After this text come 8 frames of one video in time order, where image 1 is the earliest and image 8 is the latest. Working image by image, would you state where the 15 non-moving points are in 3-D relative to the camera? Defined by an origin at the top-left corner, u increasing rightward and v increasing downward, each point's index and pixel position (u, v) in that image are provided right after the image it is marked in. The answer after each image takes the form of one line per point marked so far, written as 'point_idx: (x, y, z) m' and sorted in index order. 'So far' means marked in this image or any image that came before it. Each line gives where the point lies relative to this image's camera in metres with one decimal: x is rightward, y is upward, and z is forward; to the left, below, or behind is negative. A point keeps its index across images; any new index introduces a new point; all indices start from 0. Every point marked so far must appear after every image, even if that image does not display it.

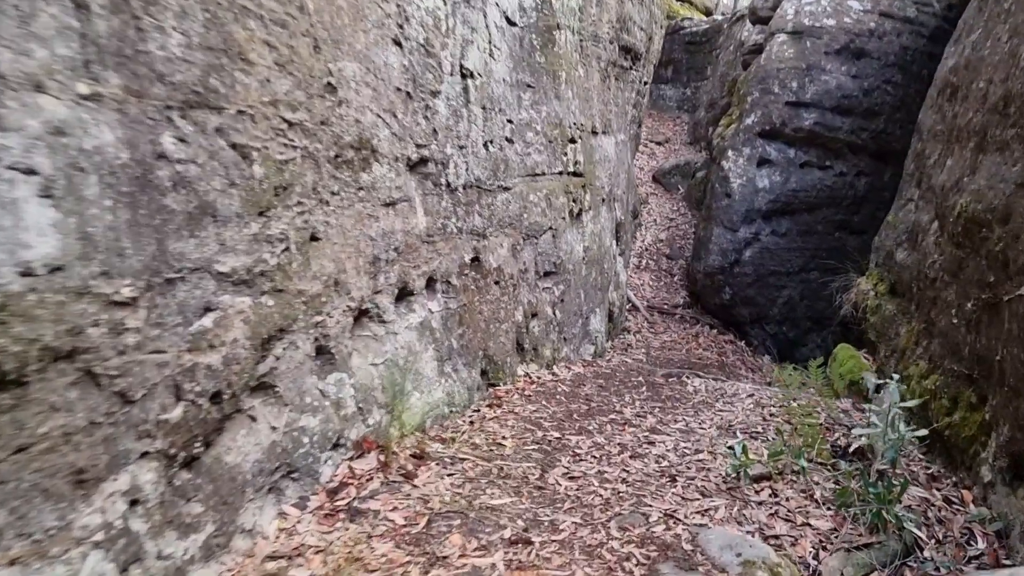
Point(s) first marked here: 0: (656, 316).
0: (+1.5, -0.3, +8.6) m
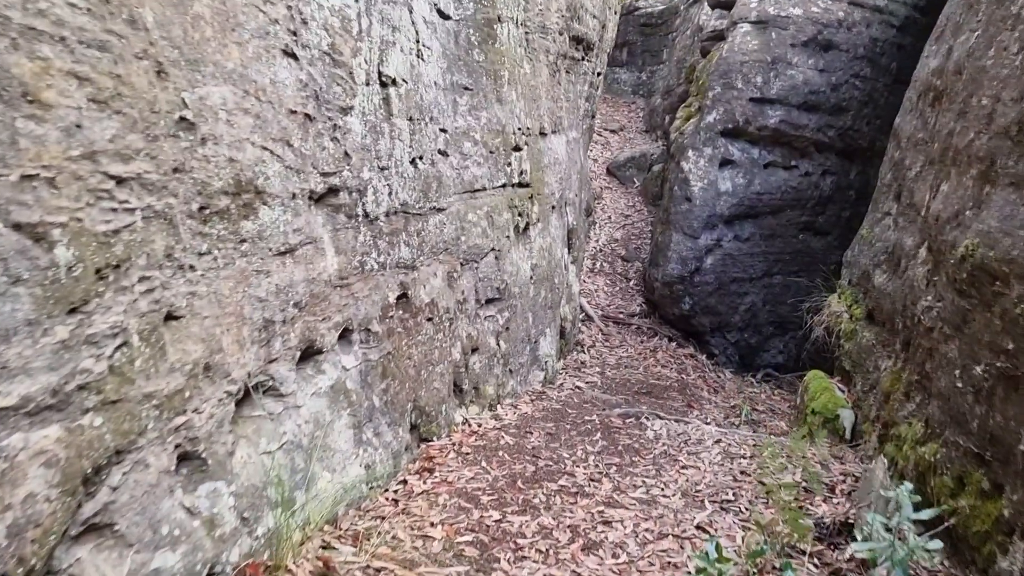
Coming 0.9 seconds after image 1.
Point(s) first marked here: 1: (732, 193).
0: (+0.9, -0.4, +8.0) m
1: (+2.0, +0.8, +7.5) m
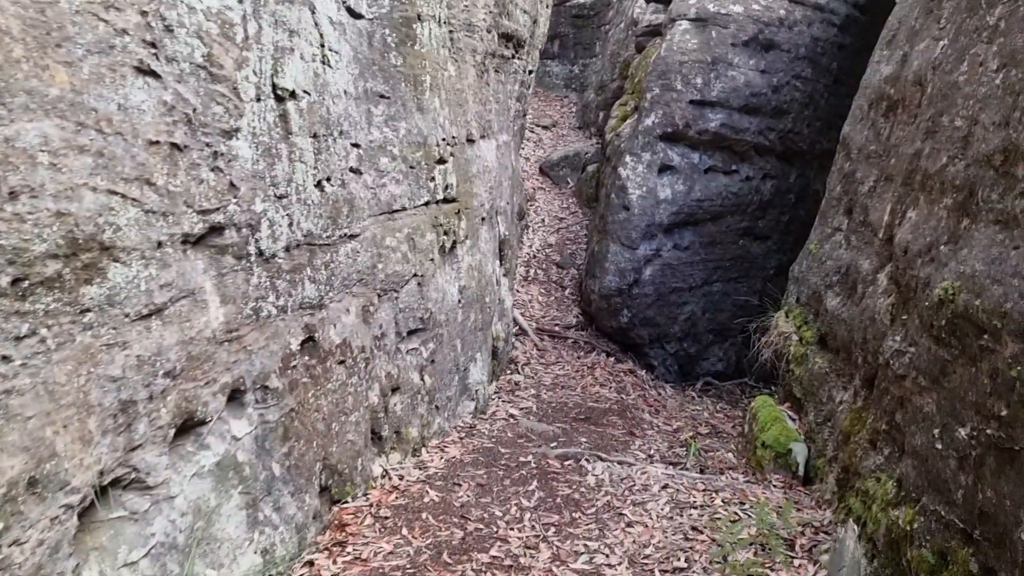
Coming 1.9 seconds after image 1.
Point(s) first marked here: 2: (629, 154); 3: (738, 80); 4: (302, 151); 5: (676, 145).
0: (+0.3, -0.5, +7.5) m
1: (+1.4, +0.7, +7.1) m
2: (+1.0, +1.1, +7.1) m
3: (+1.9, +1.7, +7.0) m
4: (-0.9, +0.6, +3.5) m
5: (+1.4, +1.2, +7.1) m
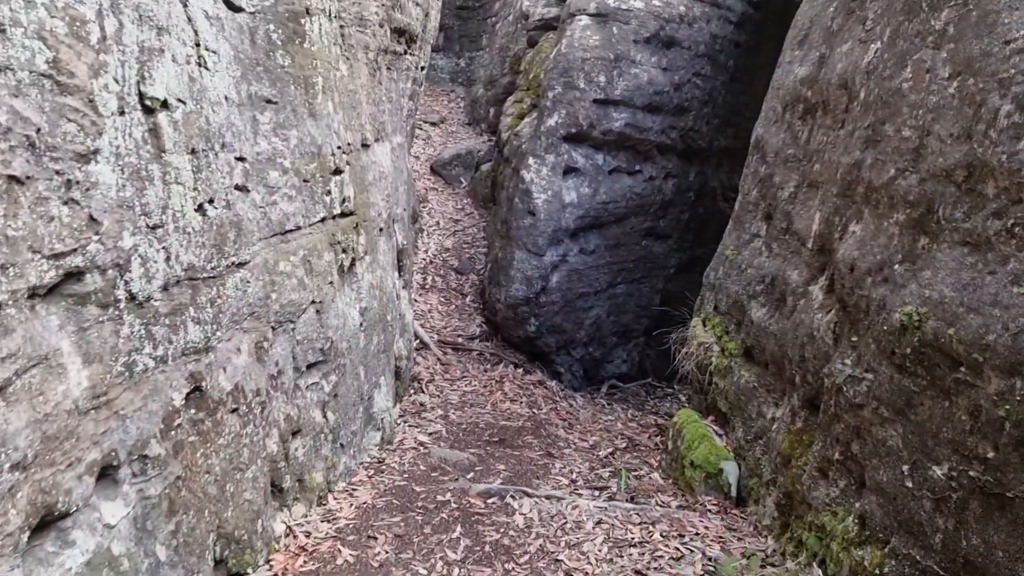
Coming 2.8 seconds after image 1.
0: (-0.5, -0.6, +7.1) m
1: (+0.5, +0.7, +6.9) m
2: (+0.2, +1.1, +6.8) m
3: (+1.1, +1.7, +6.8) m
4: (-1.2, +0.4, +3.0) m
5: (+0.6, +1.2, +6.9) m
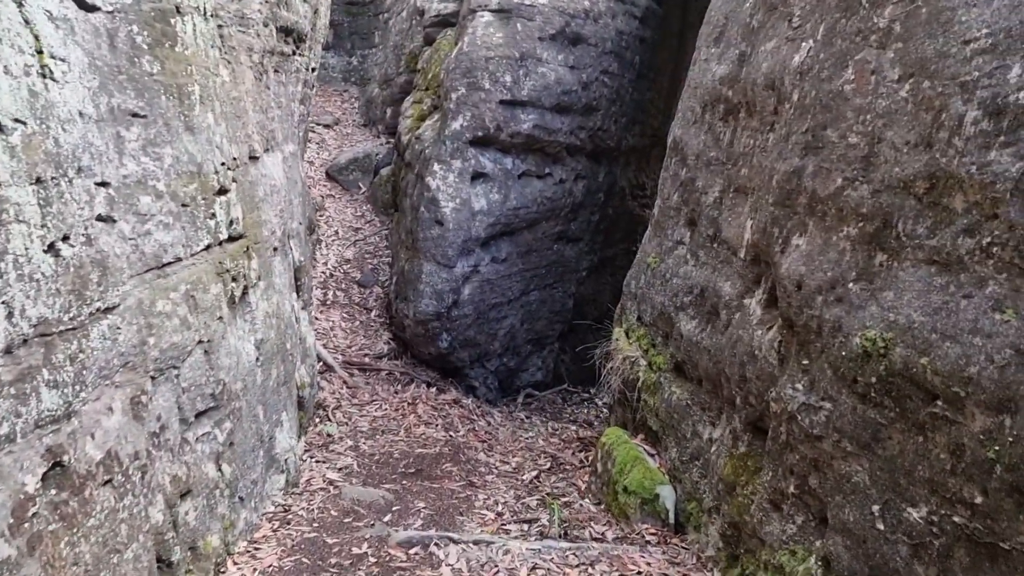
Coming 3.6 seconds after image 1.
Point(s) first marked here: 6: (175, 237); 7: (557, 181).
0: (-1.2, -0.7, +6.6) m
1: (-0.2, +0.6, +6.5) m
2: (-0.5, +1.0, +6.4) m
3: (+0.3, +1.6, +6.5) m
4: (-1.4, +0.2, +2.4) m
5: (-0.2, +1.1, +6.5) m
6: (-1.4, +0.2, +3.5) m
7: (+0.4, +0.9, +7.0) m
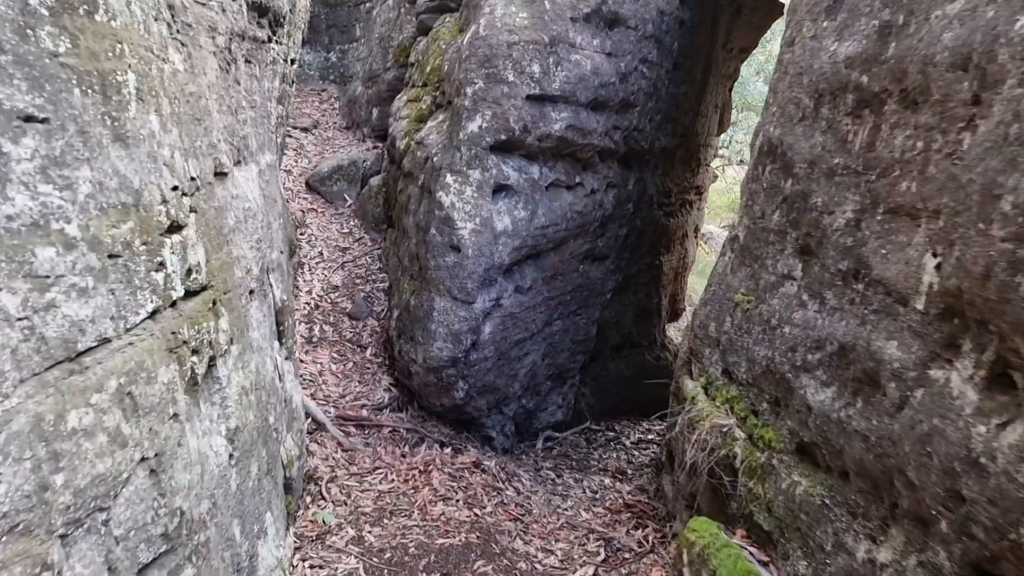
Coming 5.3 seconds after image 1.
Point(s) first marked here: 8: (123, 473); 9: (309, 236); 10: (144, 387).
0: (-1.0, -1.0, +5.4) m
1: (0.0, +0.4, +5.3) m
2: (-0.4, +0.7, +5.2) m
3: (+0.4, +1.4, +5.3) m
4: (-1.1, 0.0, +1.2) m
5: (0.0, +0.8, +5.3) m
6: (-1.1, 0.0, +2.3) m
7: (+0.5, +0.7, +5.8) m
8: (-1.1, -0.5, +2.3) m
9: (-1.8, +0.5, +7.6) m
10: (-1.1, -0.3, +2.5) m
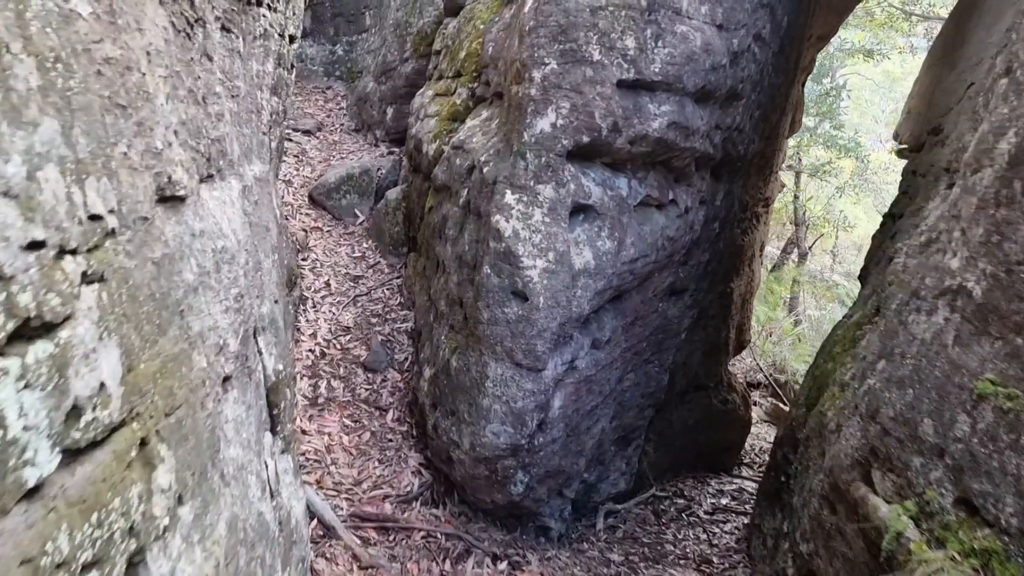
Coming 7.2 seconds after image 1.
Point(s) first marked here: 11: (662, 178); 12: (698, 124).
0: (-0.6, -1.2, +4.0) m
1: (+0.4, +0.1, +3.9) m
2: (0.0, +0.4, +3.7) m
3: (+0.8, +1.1, +3.9) m
4: (-0.7, -0.3, -0.2) m
5: (+0.4, +0.6, +3.9) m
6: (-0.7, -0.3, +0.8) m
7: (+0.9, +0.4, +4.4) m
8: (-0.7, -0.8, +0.9) m
9: (-1.5, +0.2, +6.2) m
10: (-0.7, -0.5, +1.0) m
11: (+0.7, +0.5, +4.2) m
12: (+0.9, +0.8, +4.2) m
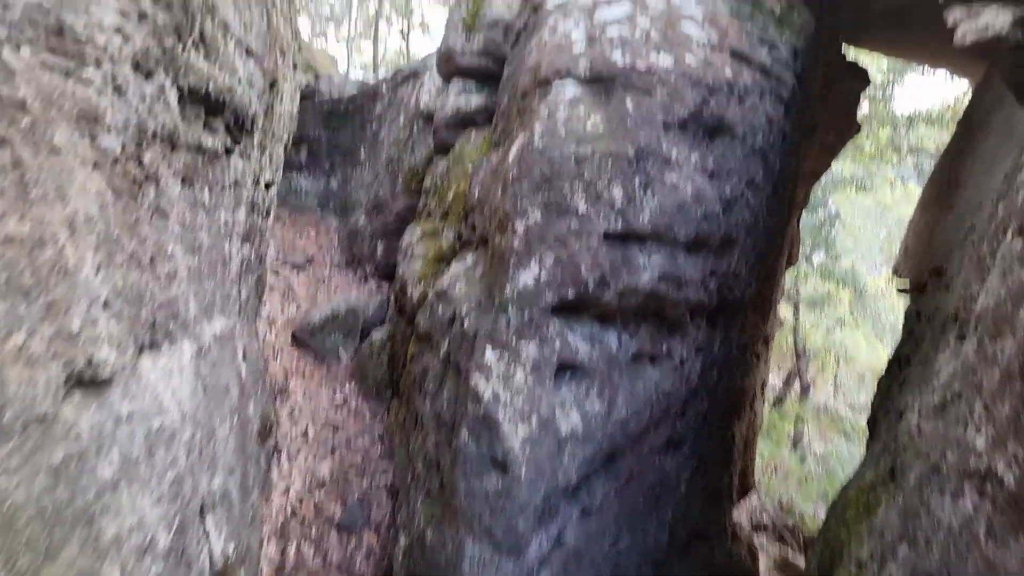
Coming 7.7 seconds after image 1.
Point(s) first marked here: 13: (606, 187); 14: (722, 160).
0: (-0.7, -1.9, +3.5) m
1: (+0.3, -0.6, +3.6) m
2: (-0.1, -0.2, +3.5) m
3: (+0.7, +0.4, +3.7) m
4: (-0.8, -0.4, -0.5) m
5: (+0.3, -0.1, +3.6) m
6: (-0.8, -0.5, +0.5) m
7: (+0.8, -0.4, +4.1) m
8: (-0.8, -1.0, +0.5) m
9: (-1.5, -0.8, +5.9) m
10: (-0.8, -0.8, +0.6) m
11: (+0.7, -0.2, +4.0) m
12: (+0.8, +0.1, +3.9) m
13: (+0.4, +0.4, +3.5) m
14: (+1.0, +0.6, +4.0) m
